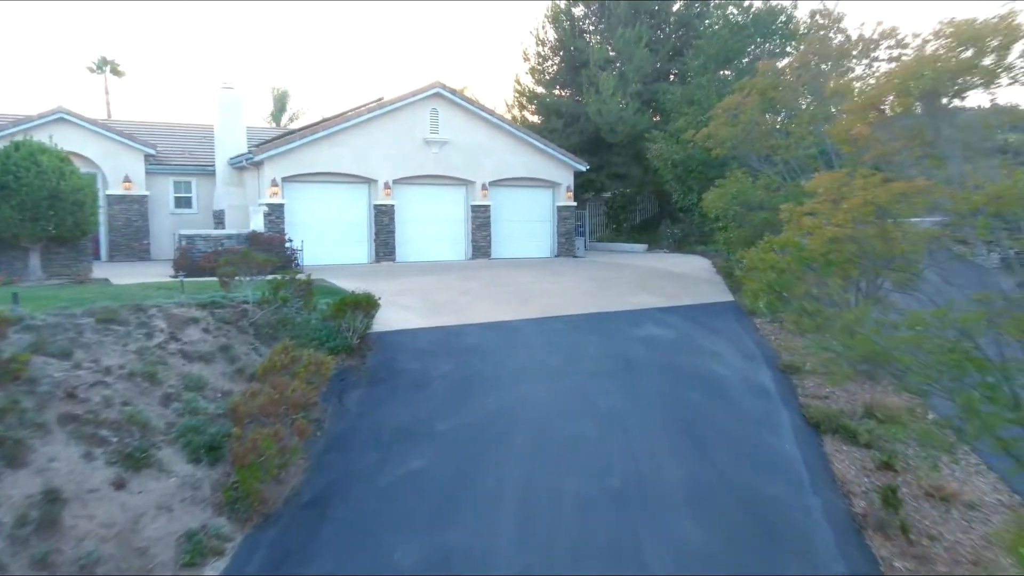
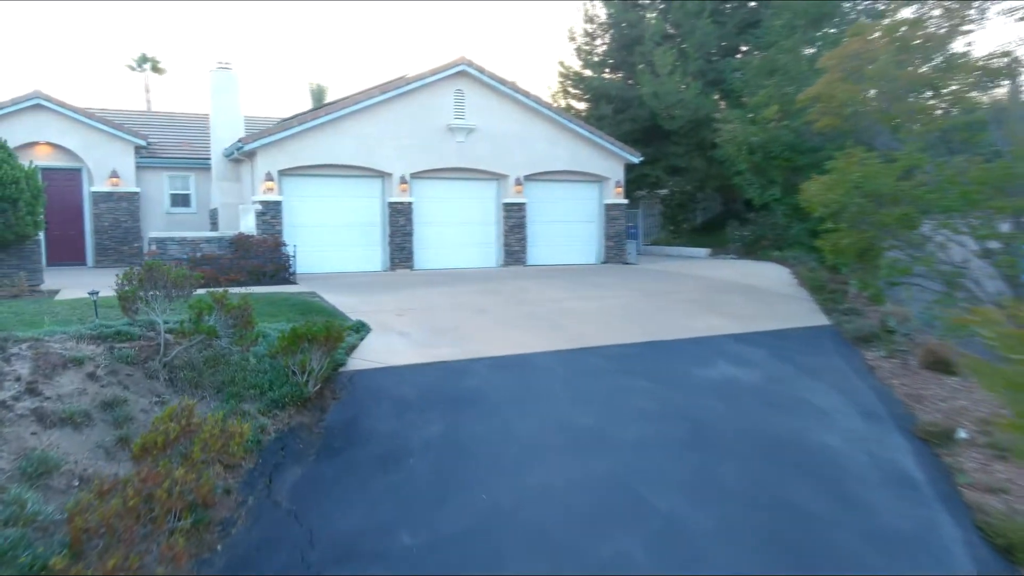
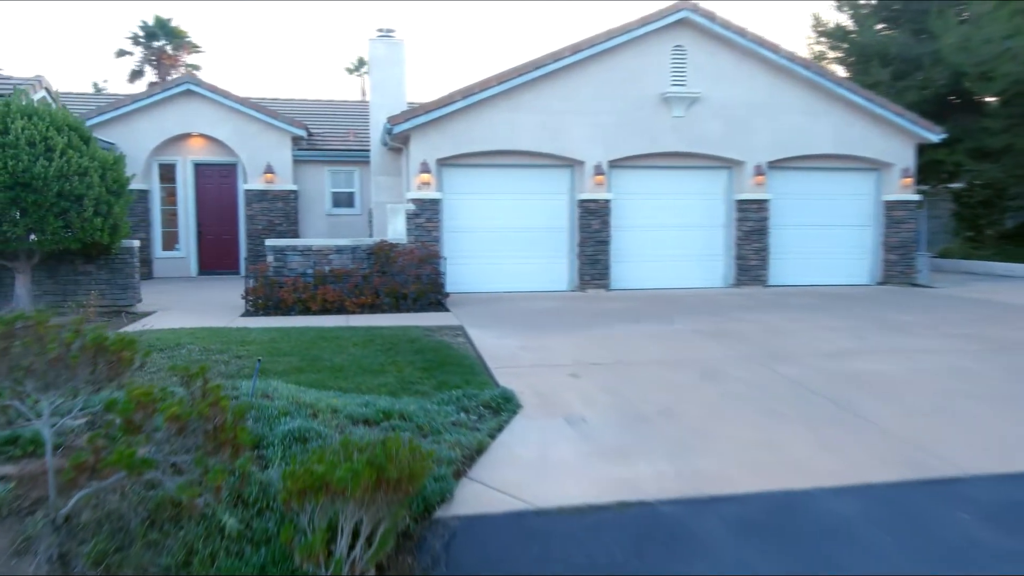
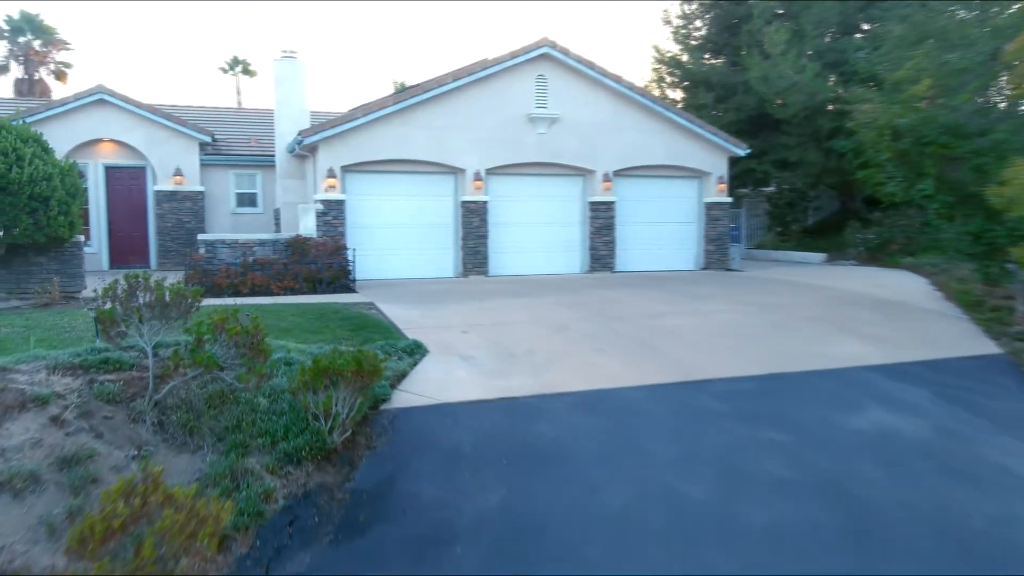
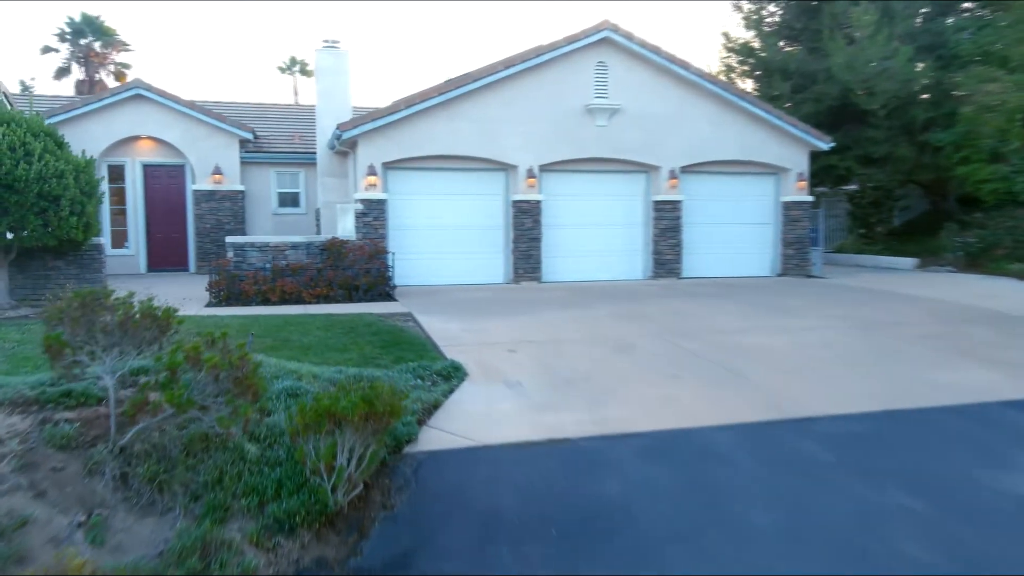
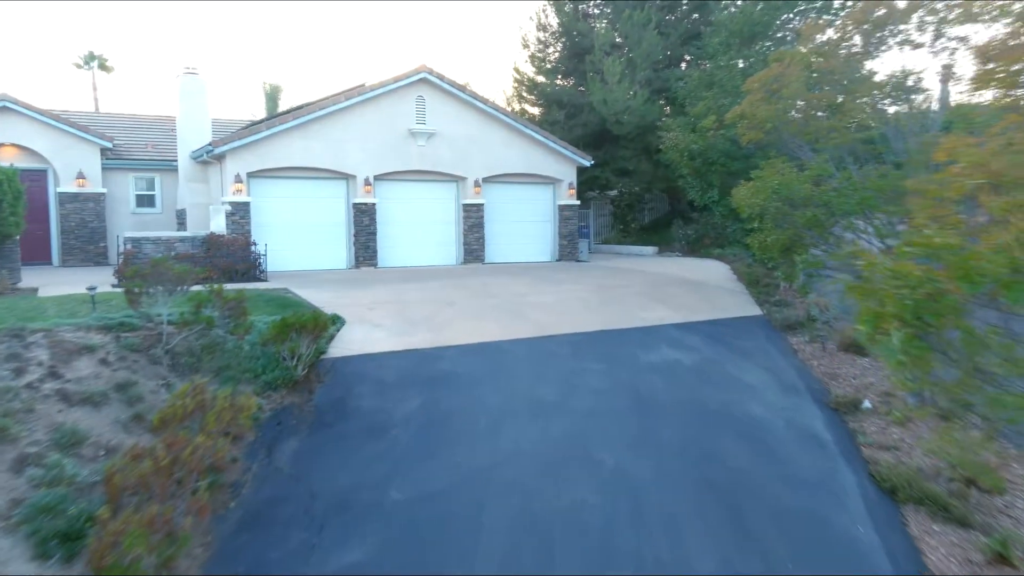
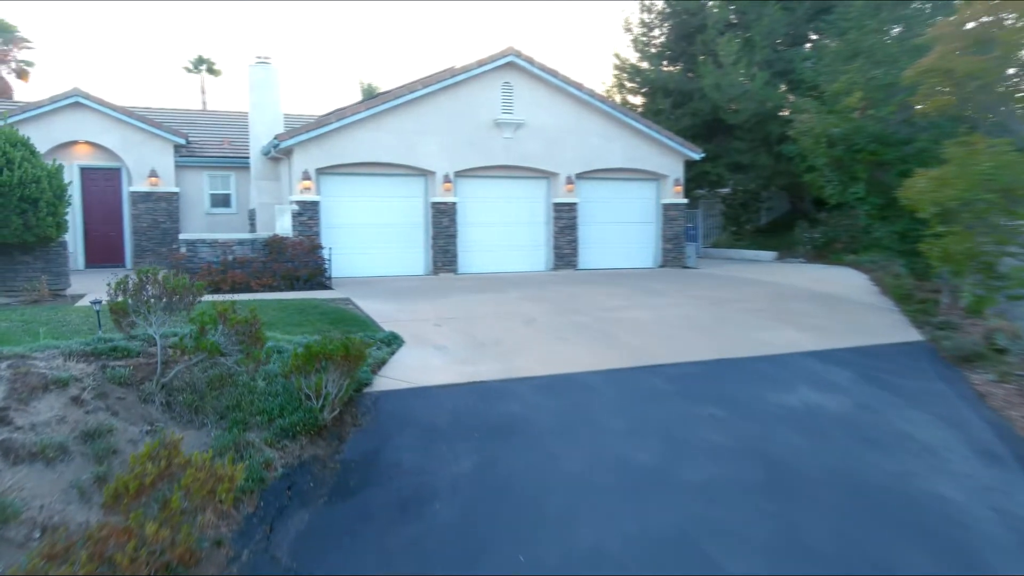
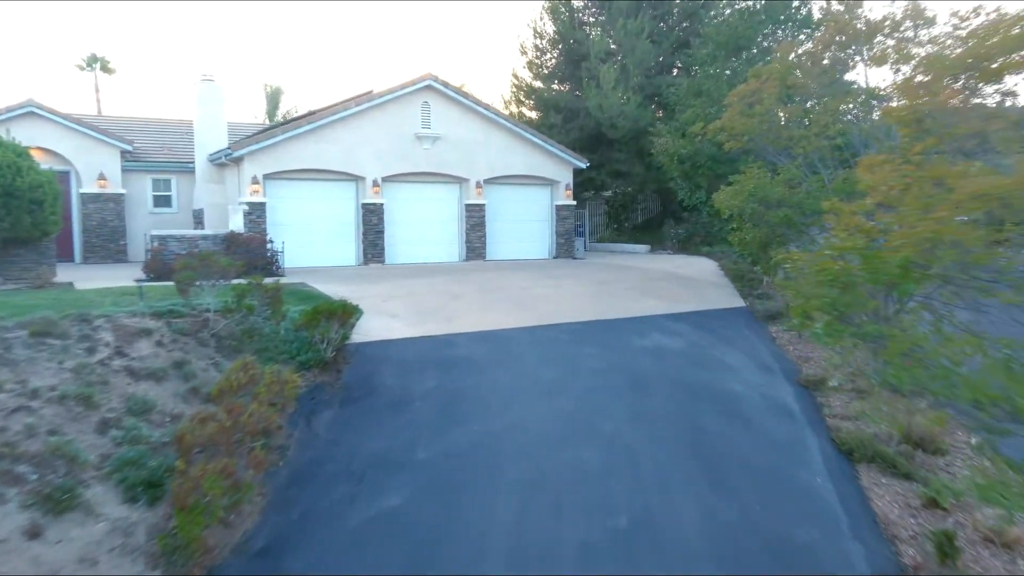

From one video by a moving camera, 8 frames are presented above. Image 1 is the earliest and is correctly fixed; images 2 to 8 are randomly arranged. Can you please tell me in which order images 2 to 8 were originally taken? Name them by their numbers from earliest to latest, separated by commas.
8, 6, 2, 7, 4, 5, 3
